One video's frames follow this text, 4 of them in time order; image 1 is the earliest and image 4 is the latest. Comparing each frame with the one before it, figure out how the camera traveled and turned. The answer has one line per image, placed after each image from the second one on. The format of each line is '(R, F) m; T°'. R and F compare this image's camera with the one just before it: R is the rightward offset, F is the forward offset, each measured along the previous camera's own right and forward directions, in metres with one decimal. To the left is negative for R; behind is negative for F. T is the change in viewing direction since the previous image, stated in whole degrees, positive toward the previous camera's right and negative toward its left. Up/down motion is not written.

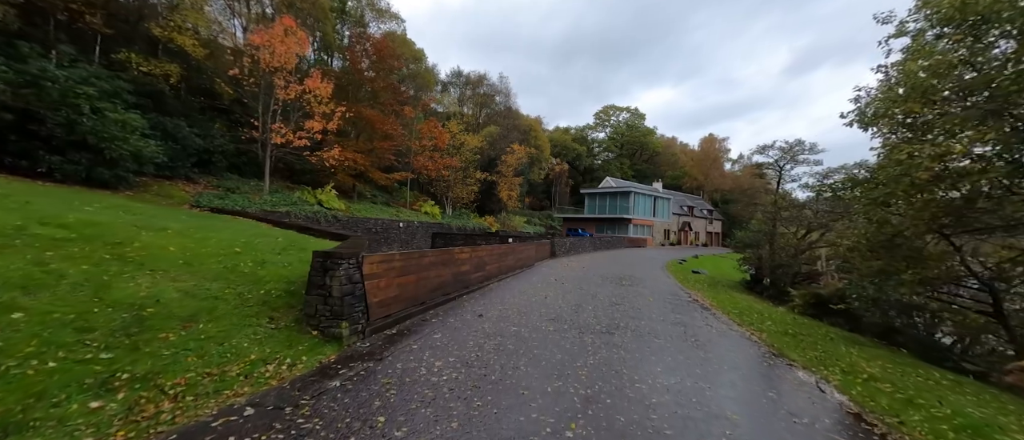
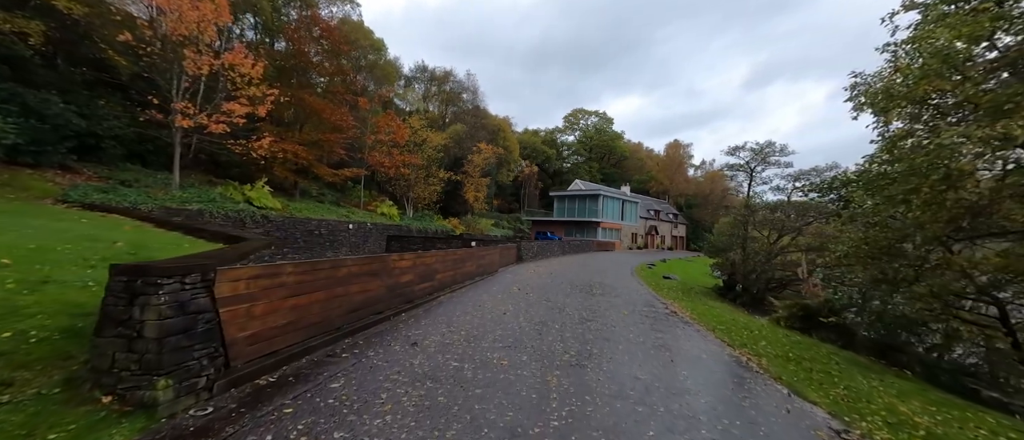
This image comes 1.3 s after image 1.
(+0.4, +1.6) m; +4°
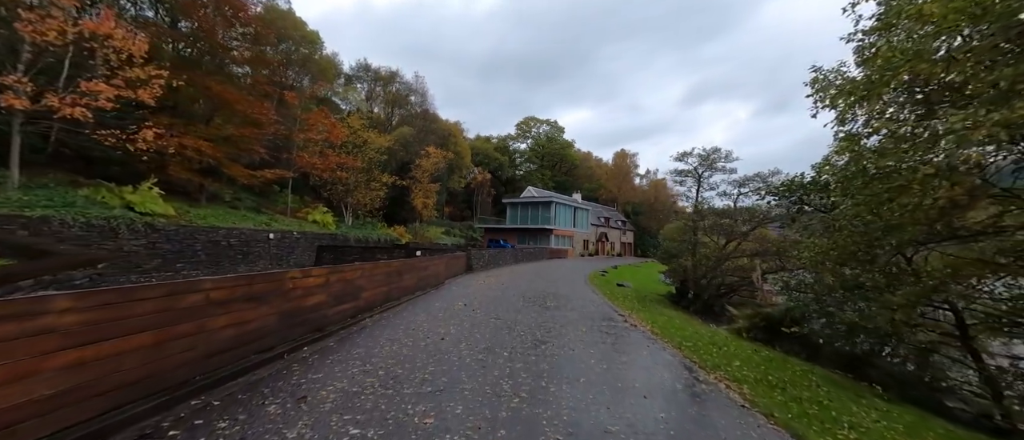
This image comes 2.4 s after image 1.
(+0.3, +1.4) m; +7°
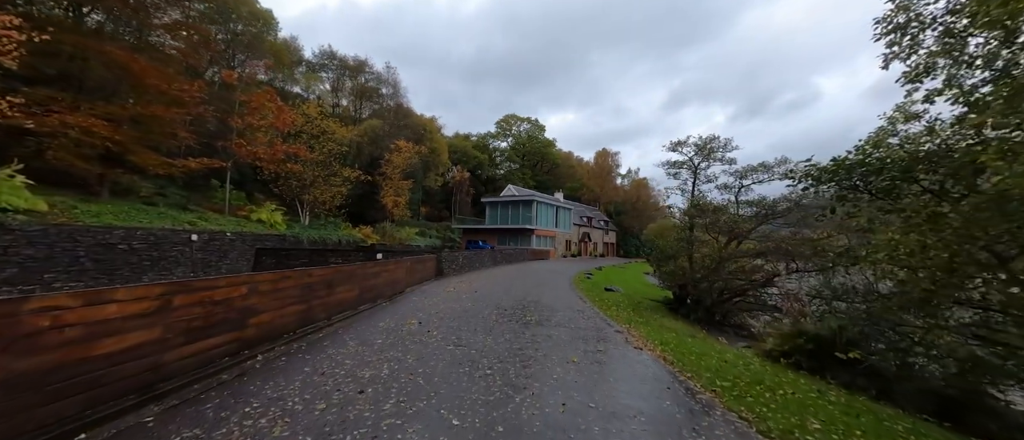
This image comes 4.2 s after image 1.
(+0.3, +2.5) m; +3°
